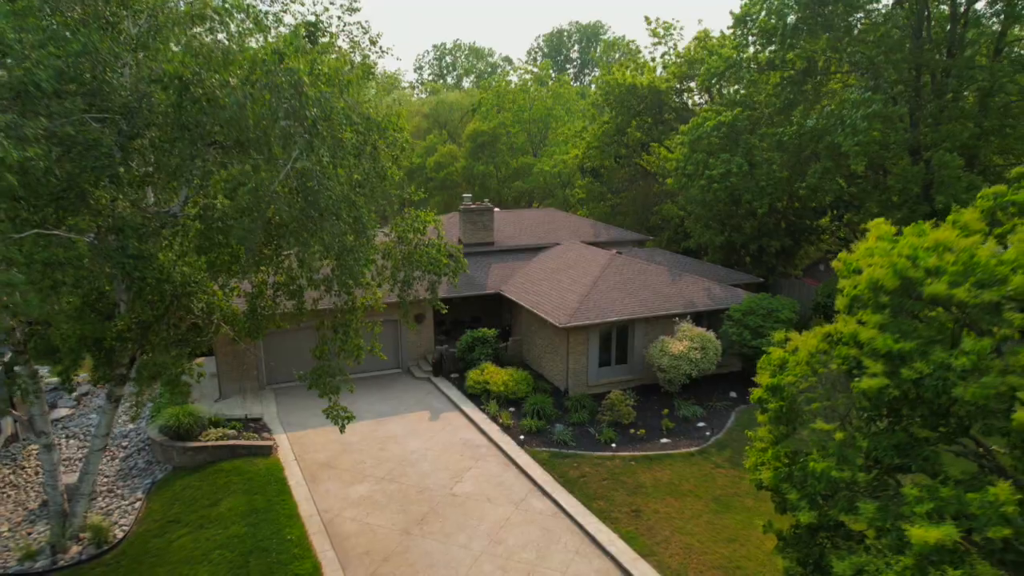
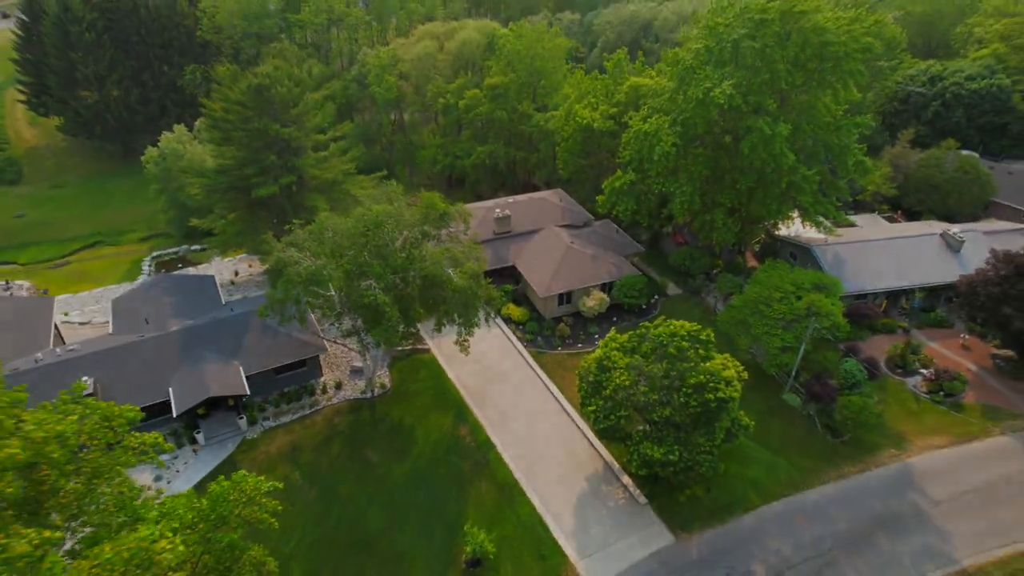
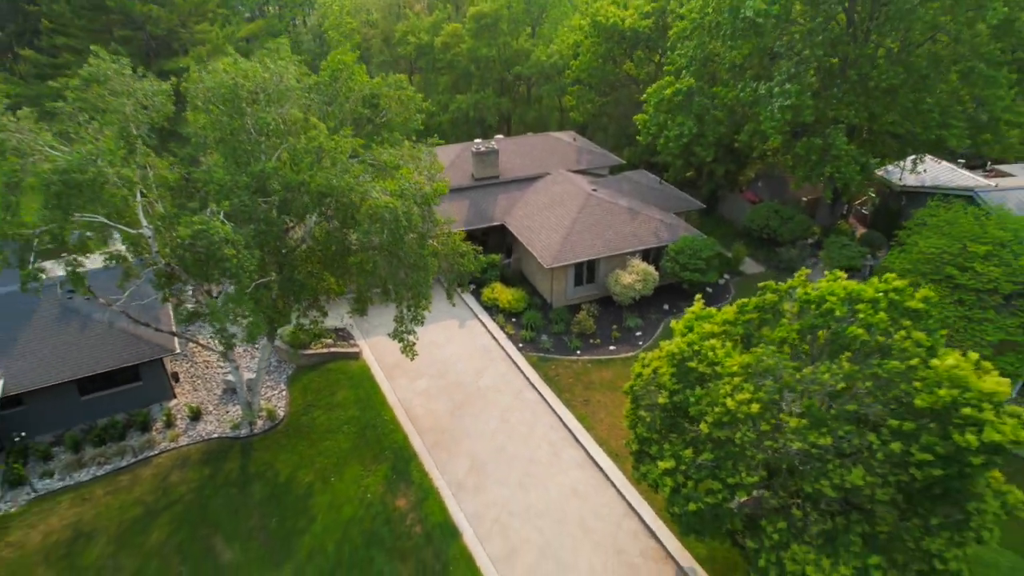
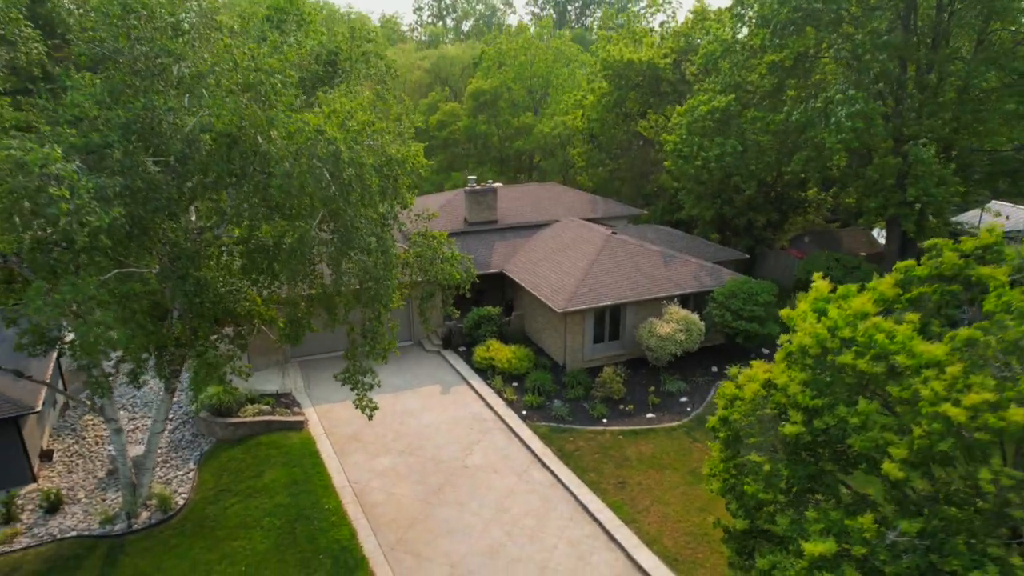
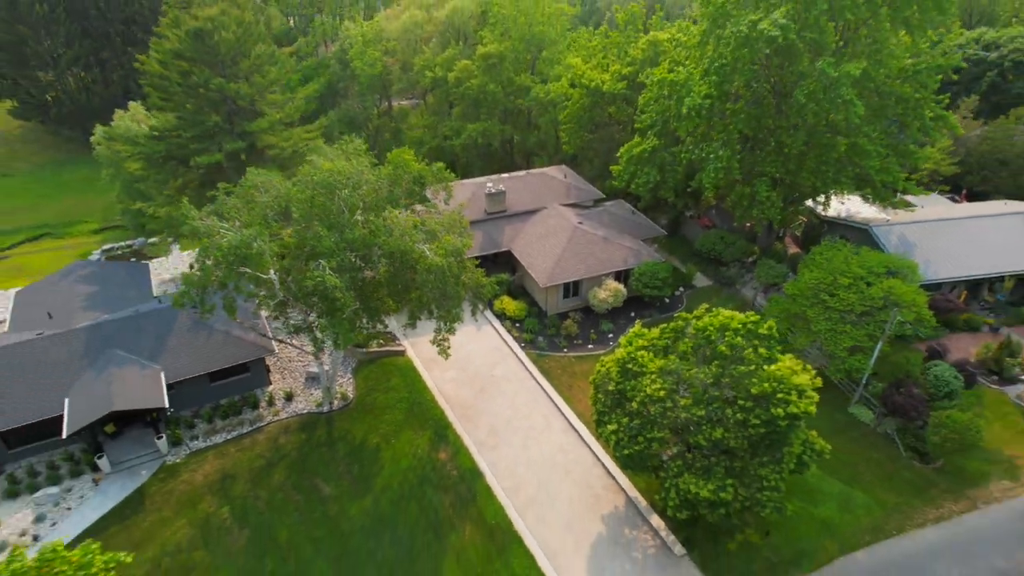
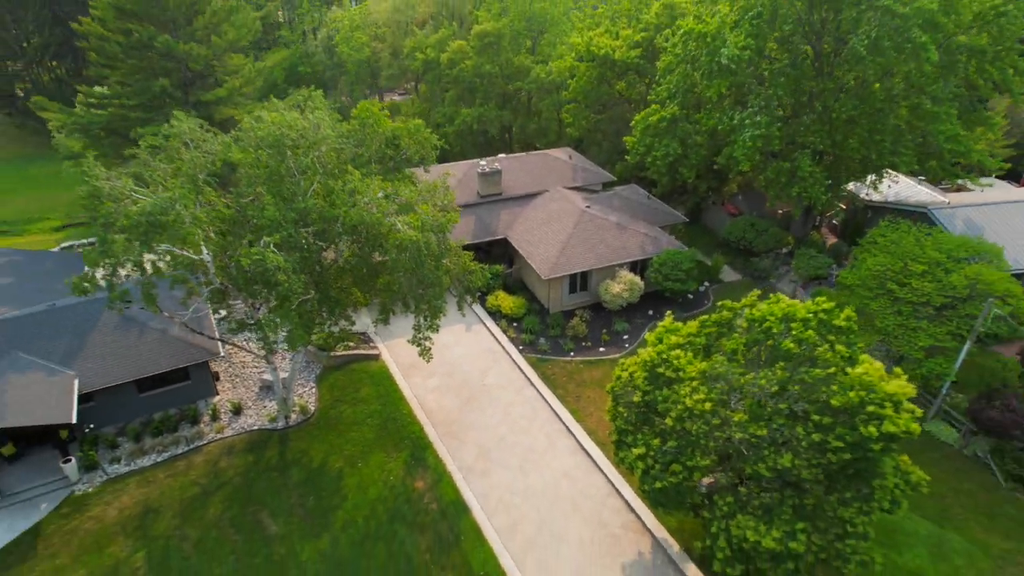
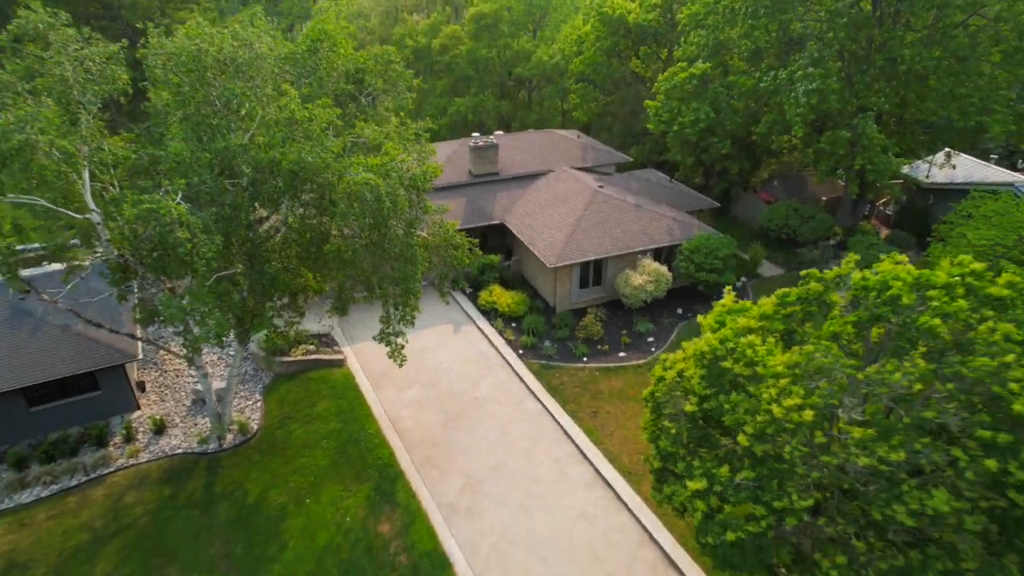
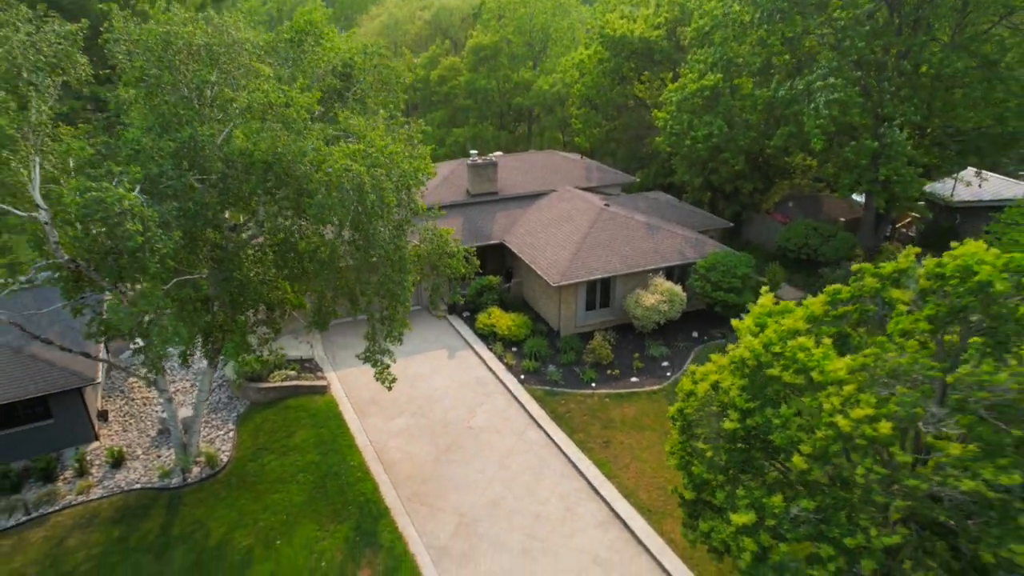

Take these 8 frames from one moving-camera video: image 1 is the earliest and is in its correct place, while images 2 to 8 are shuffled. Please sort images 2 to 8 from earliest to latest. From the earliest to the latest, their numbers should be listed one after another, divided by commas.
4, 8, 7, 3, 6, 5, 2
